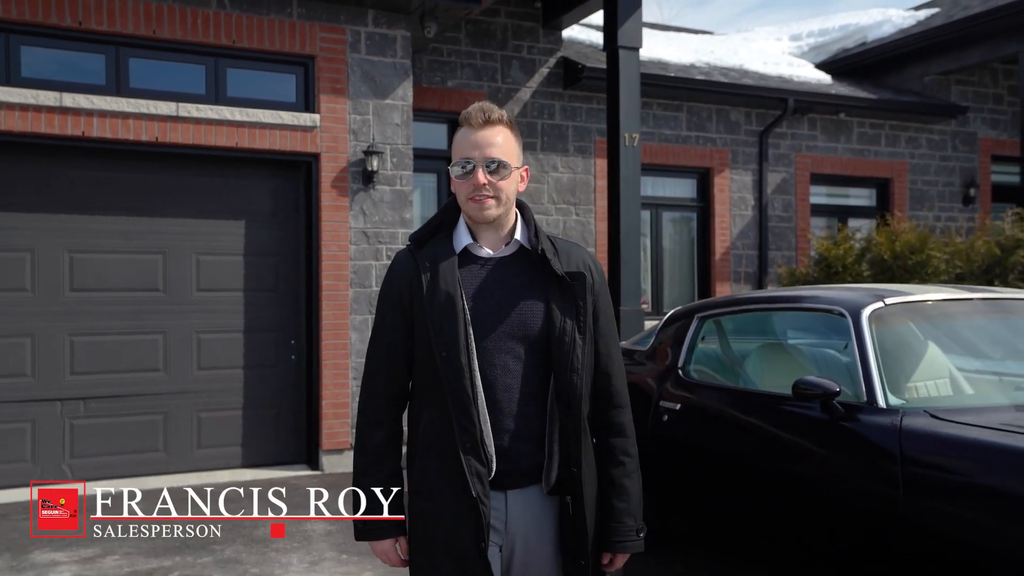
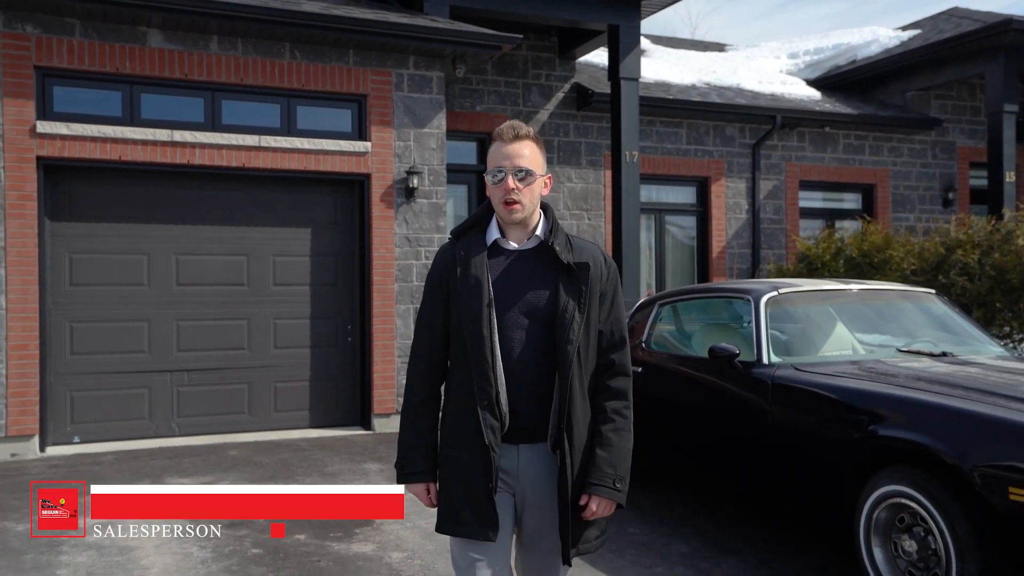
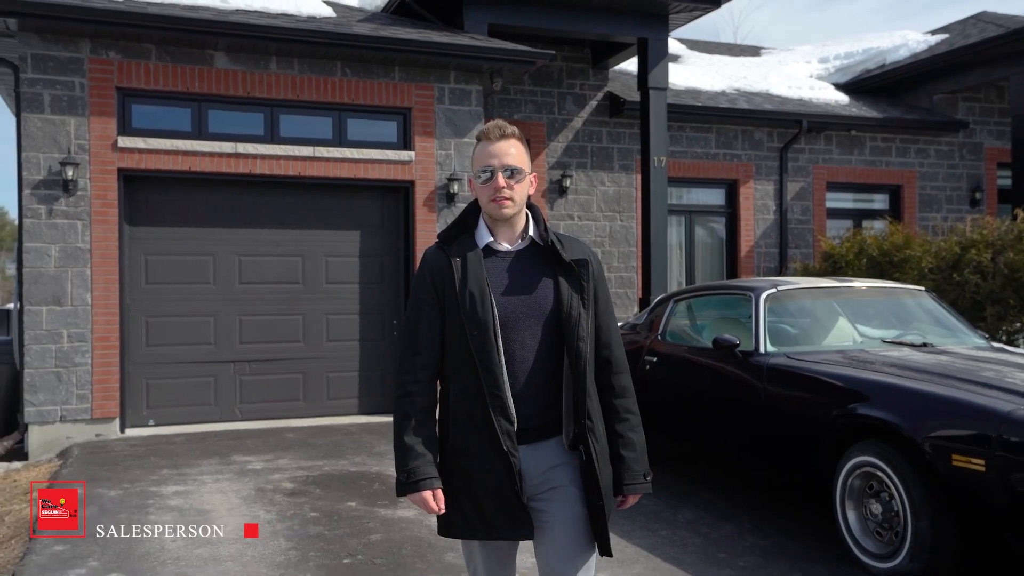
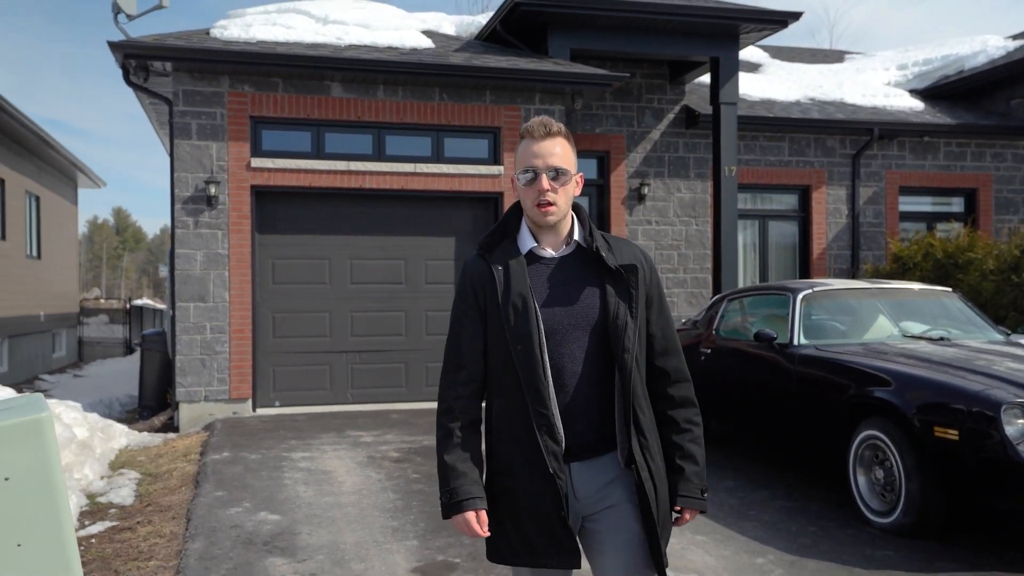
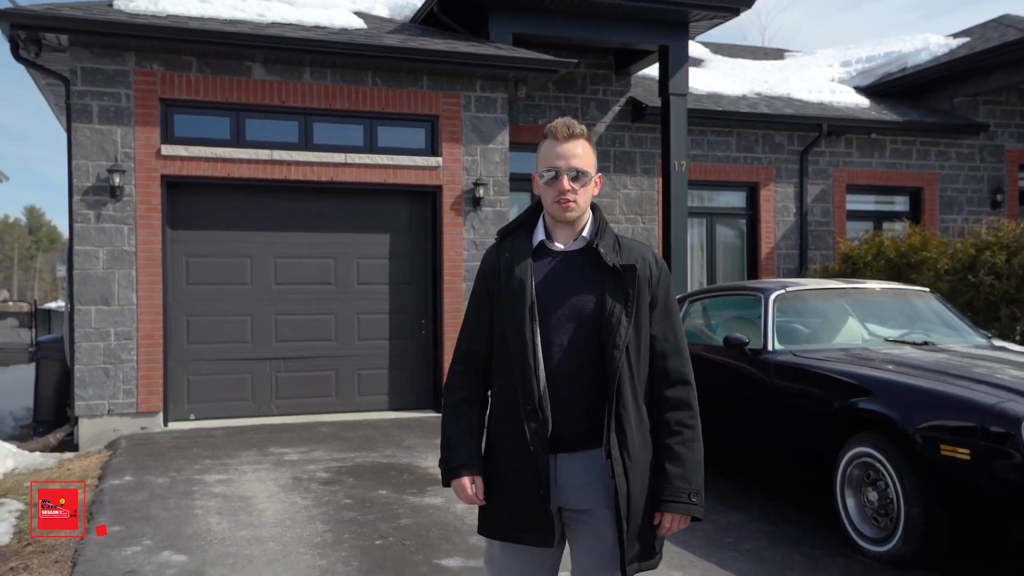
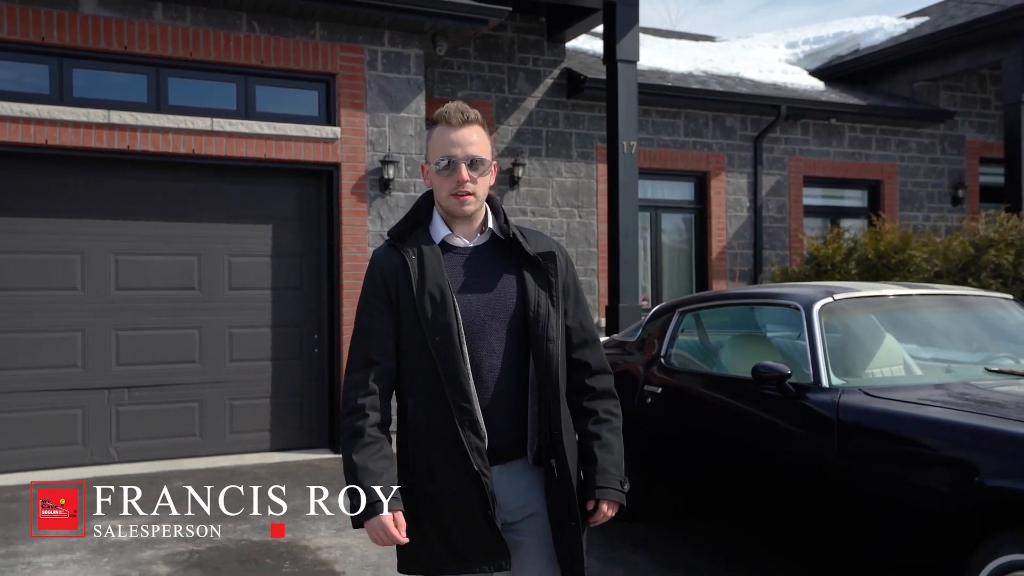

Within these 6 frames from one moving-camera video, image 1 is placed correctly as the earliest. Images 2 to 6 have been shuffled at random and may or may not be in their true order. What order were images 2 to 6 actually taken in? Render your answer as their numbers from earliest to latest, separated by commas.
6, 2, 3, 5, 4
